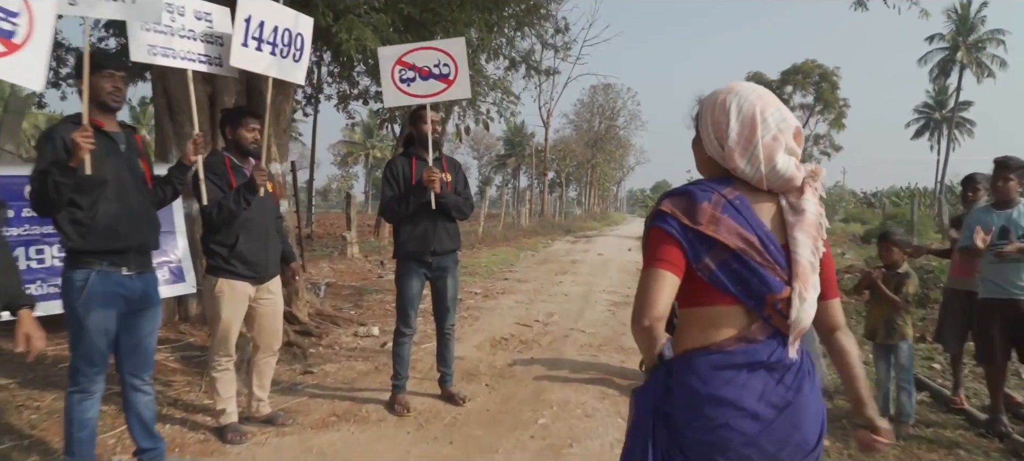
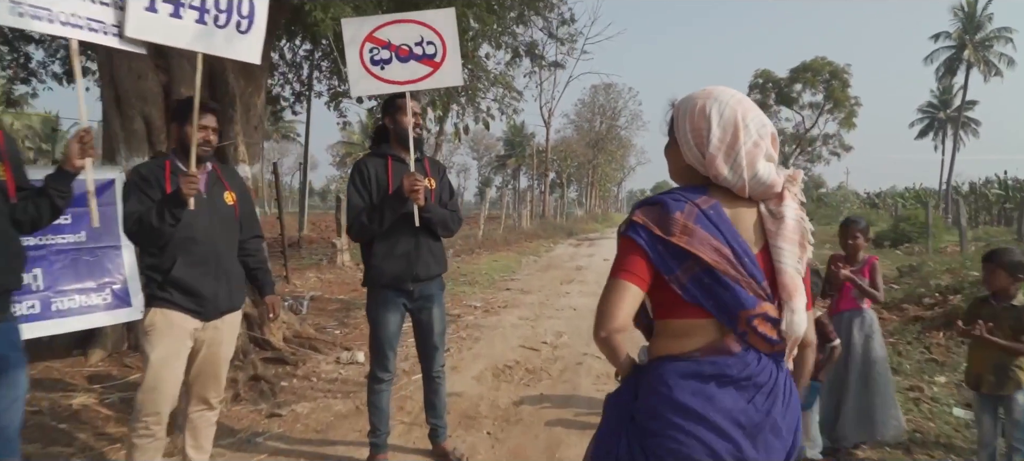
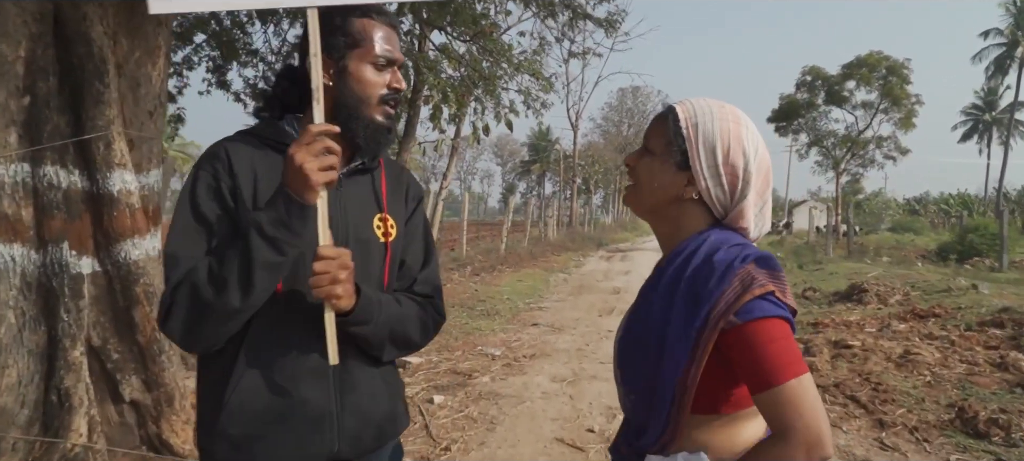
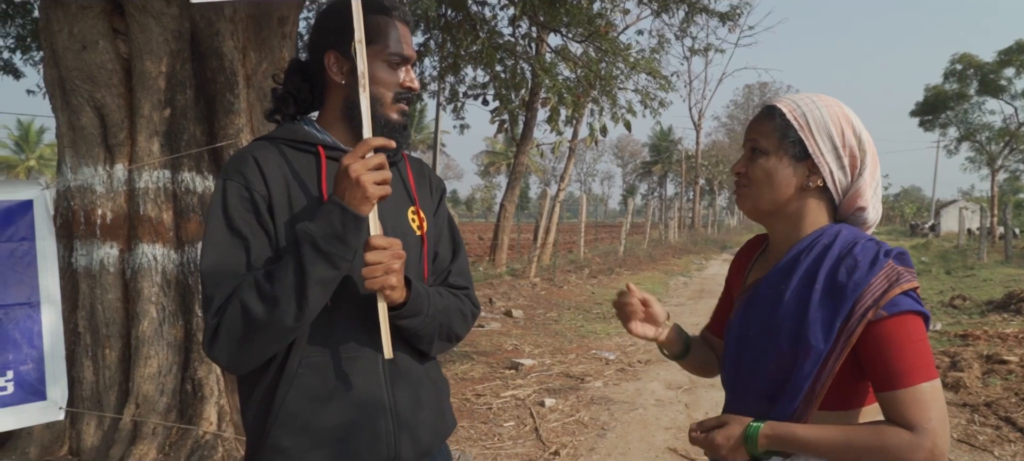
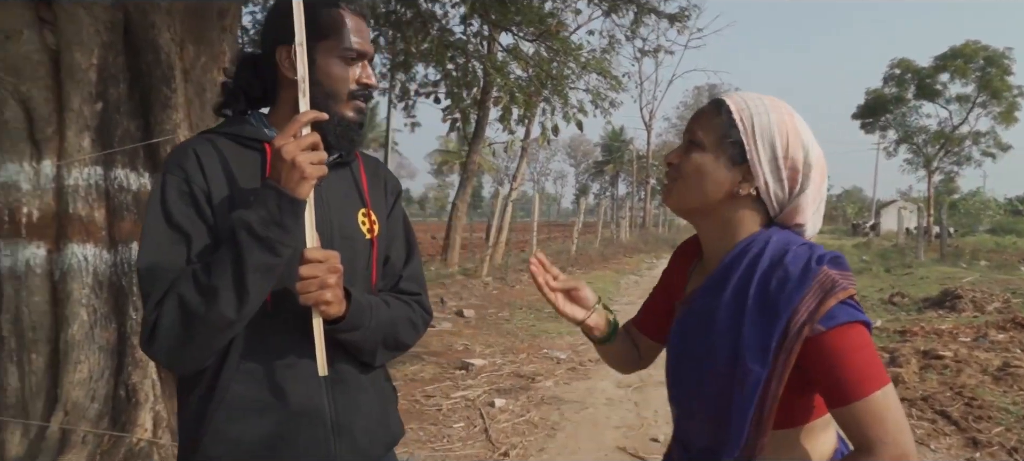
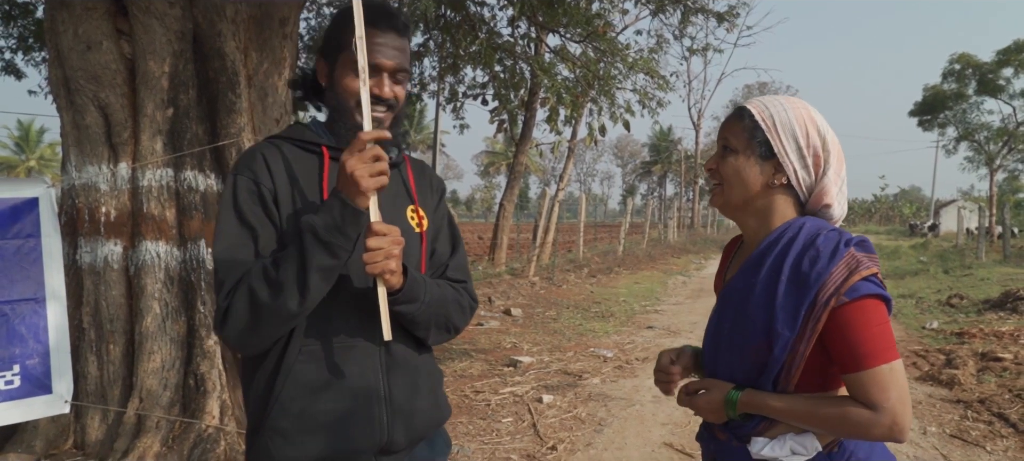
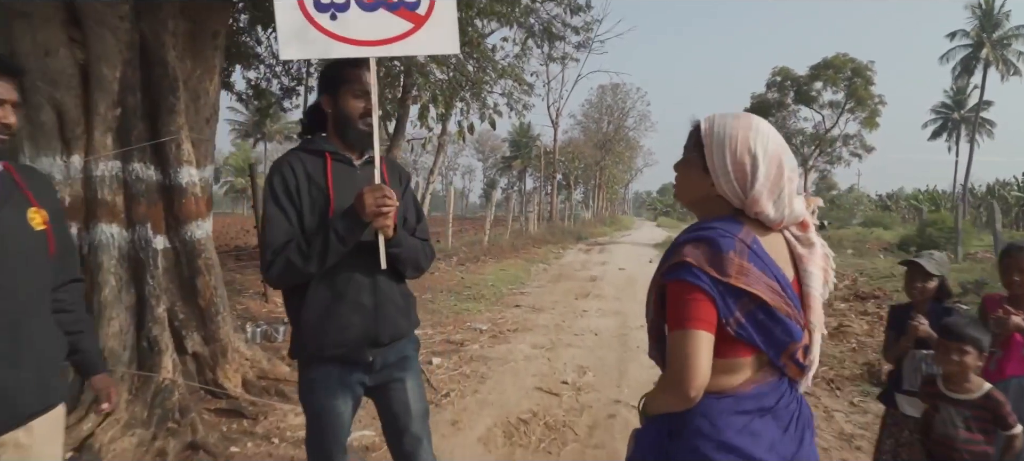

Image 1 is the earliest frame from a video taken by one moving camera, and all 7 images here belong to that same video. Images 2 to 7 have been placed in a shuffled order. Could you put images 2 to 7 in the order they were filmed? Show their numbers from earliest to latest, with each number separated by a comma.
2, 7, 3, 5, 4, 6
